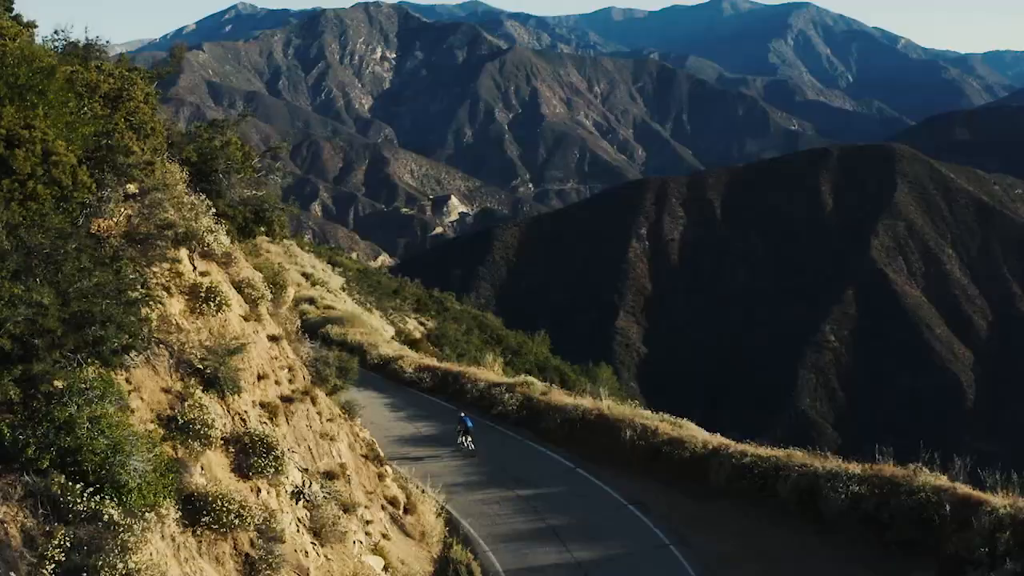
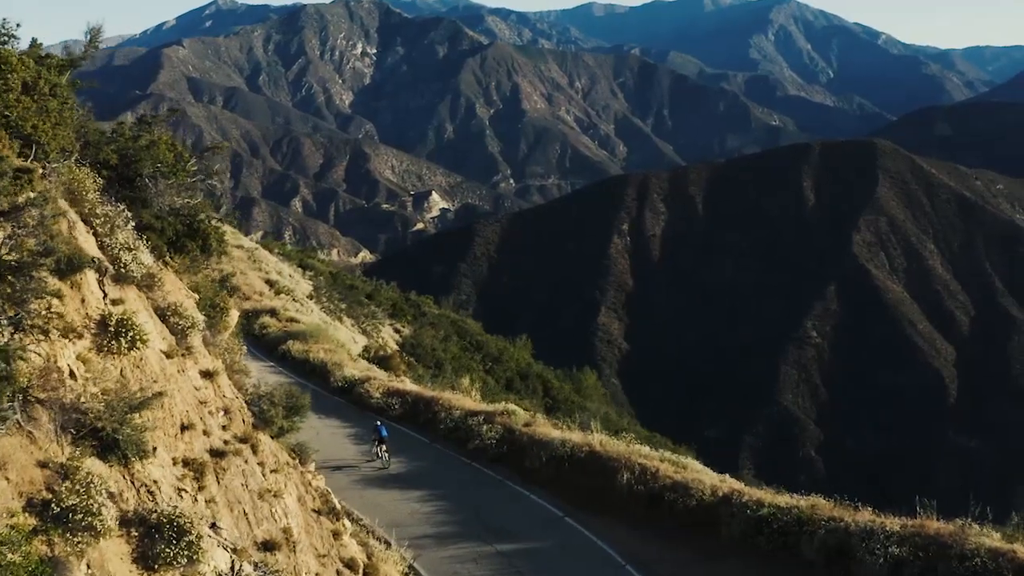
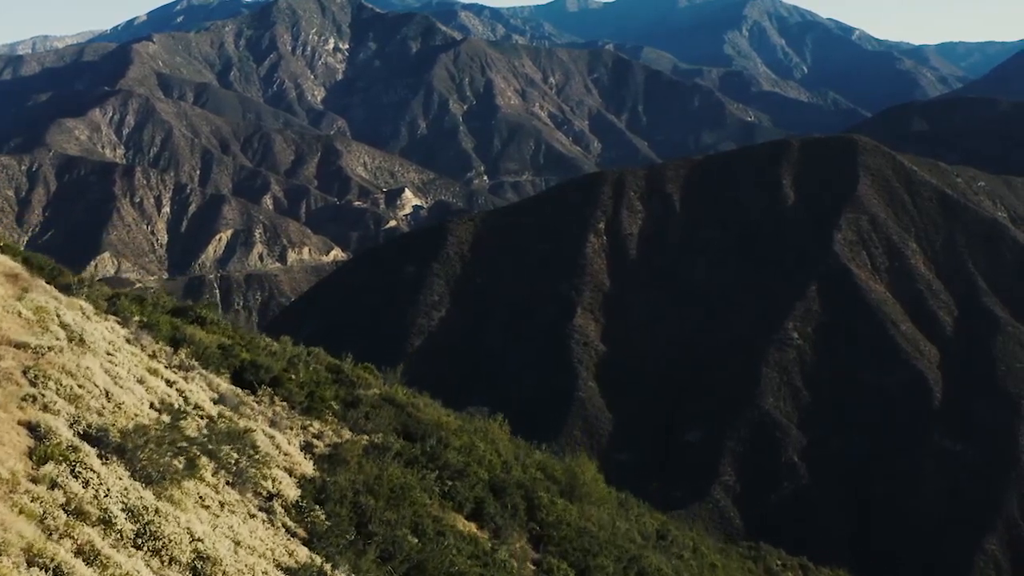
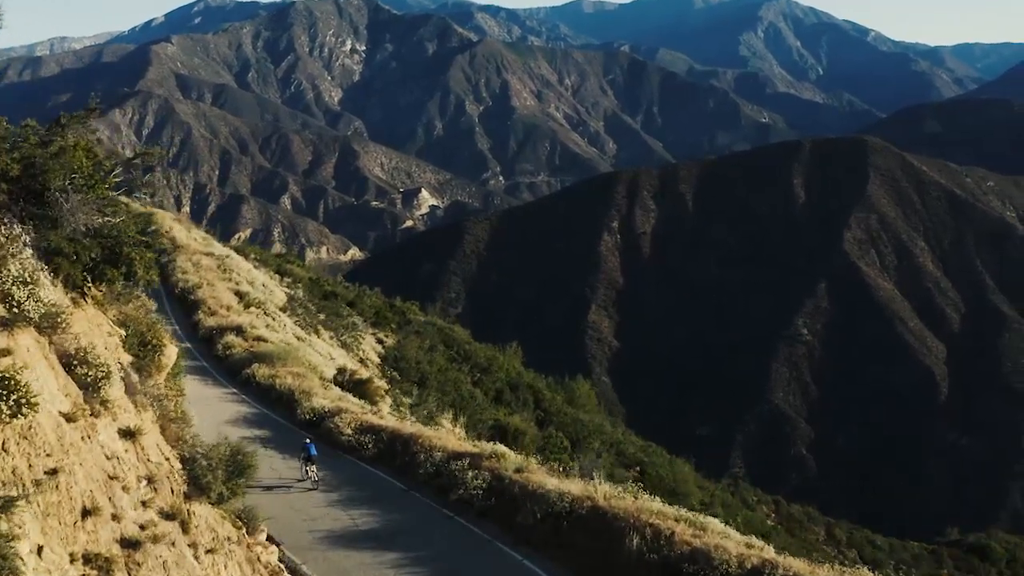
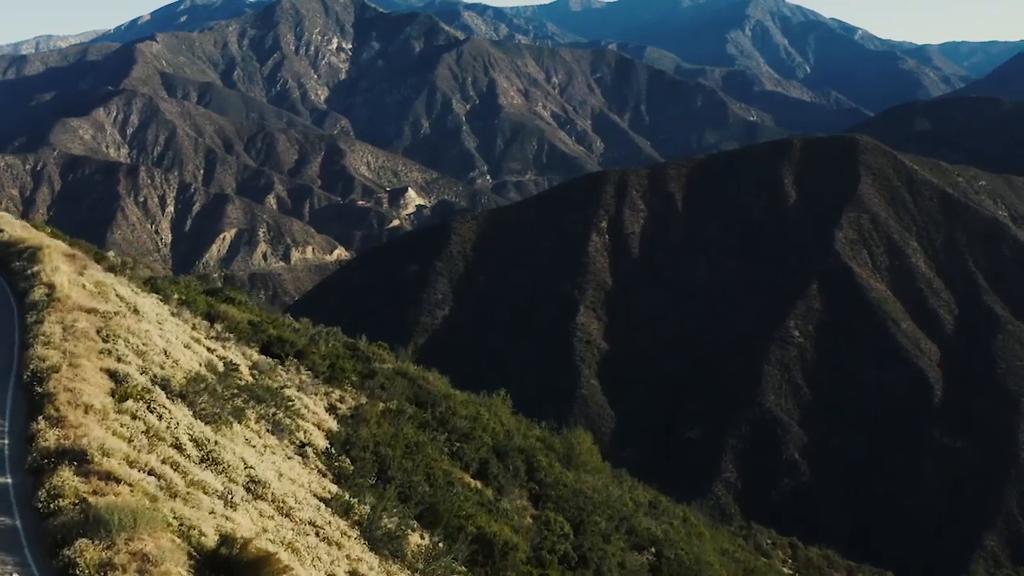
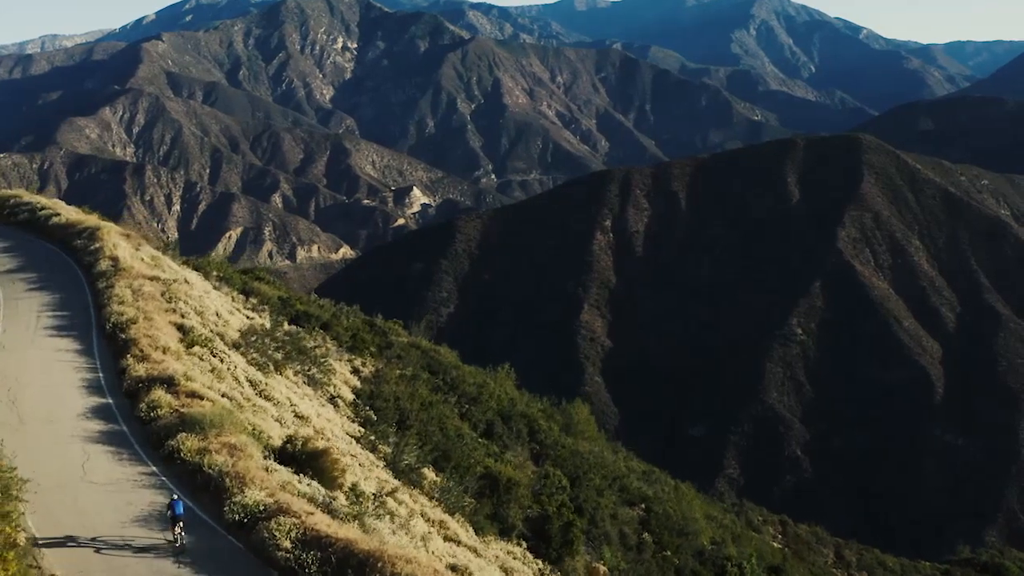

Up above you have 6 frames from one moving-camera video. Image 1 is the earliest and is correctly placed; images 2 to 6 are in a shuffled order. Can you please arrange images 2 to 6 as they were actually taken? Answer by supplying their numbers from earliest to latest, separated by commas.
2, 4, 6, 5, 3
